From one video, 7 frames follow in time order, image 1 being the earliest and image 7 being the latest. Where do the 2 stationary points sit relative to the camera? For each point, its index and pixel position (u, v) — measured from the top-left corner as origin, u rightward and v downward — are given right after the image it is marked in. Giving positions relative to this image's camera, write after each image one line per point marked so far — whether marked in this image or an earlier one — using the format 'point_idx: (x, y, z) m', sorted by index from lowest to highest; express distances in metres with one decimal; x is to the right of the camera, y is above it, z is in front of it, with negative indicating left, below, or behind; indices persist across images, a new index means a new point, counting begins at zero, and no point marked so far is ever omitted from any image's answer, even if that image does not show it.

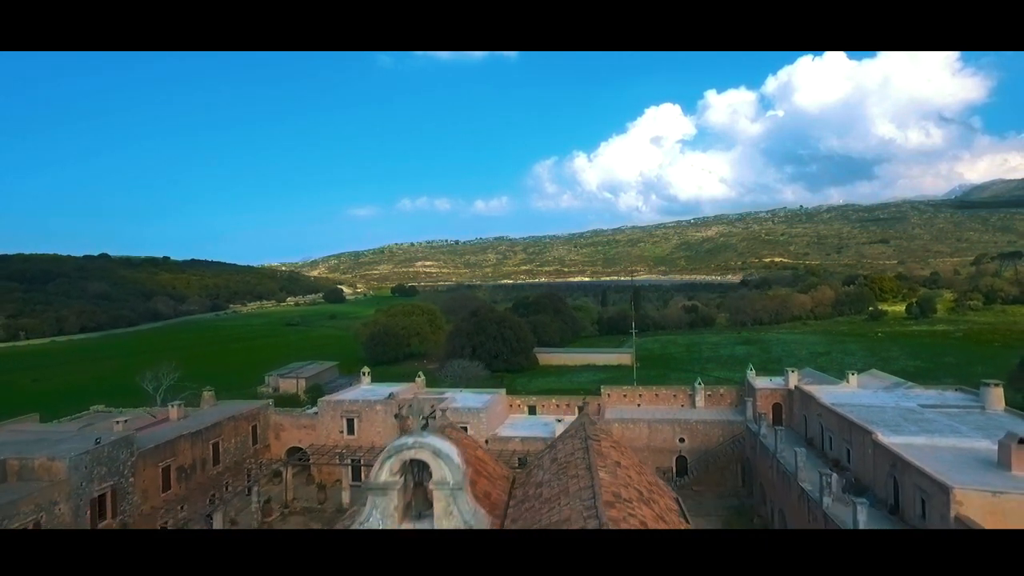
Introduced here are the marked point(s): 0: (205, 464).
0: (-11.4, -5.6, +26.4) m
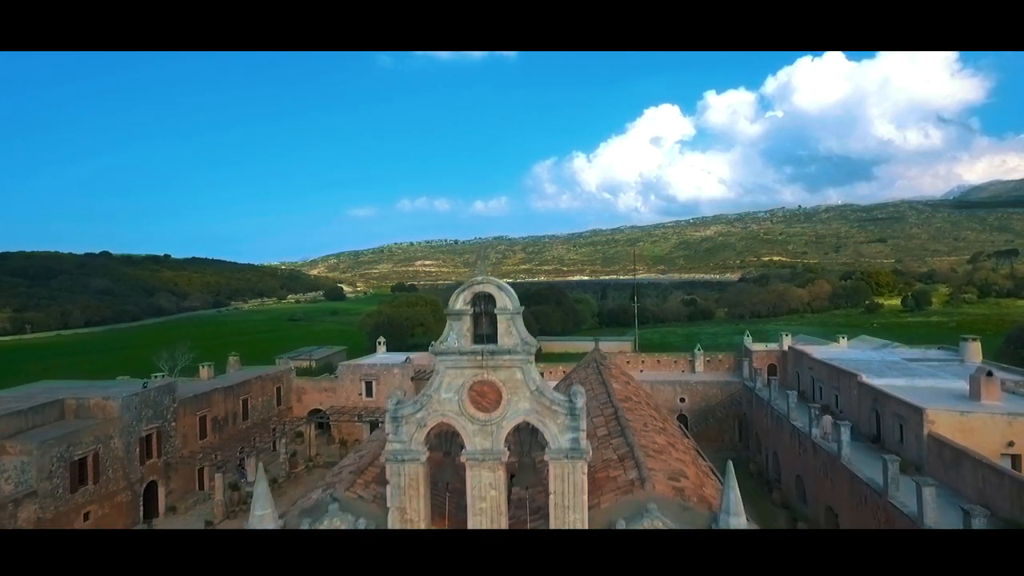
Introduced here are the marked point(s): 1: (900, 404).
0: (-11.1, -4.5, +27.6) m
1: (+9.7, -2.3, +16.6) m
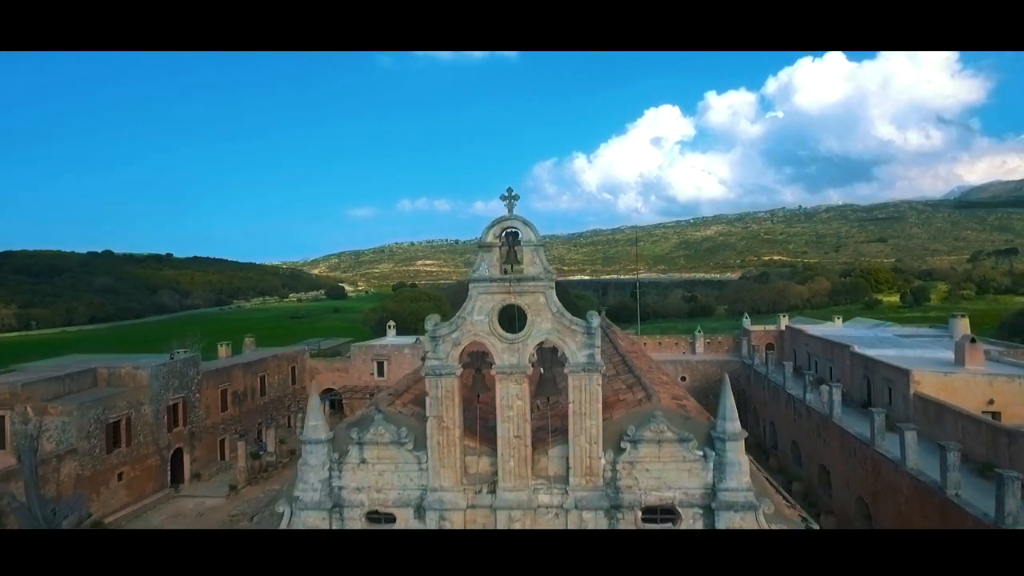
0: (-10.8, -3.9, +28.4) m
1: (+10.0, -1.8, +17.4) m
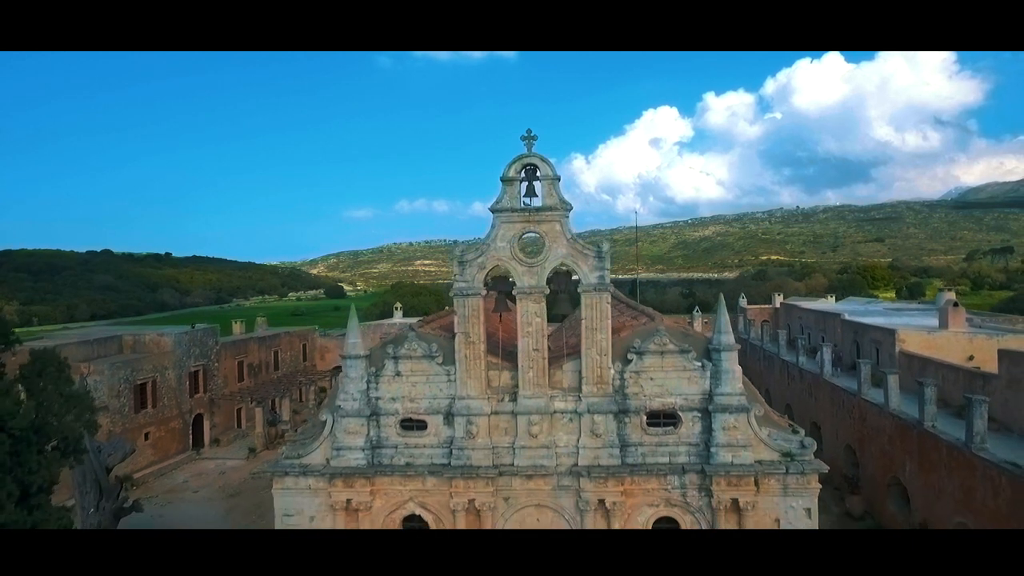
0: (-10.7, -3.2, +29.1) m
1: (+10.1, -1.0, +18.2) m
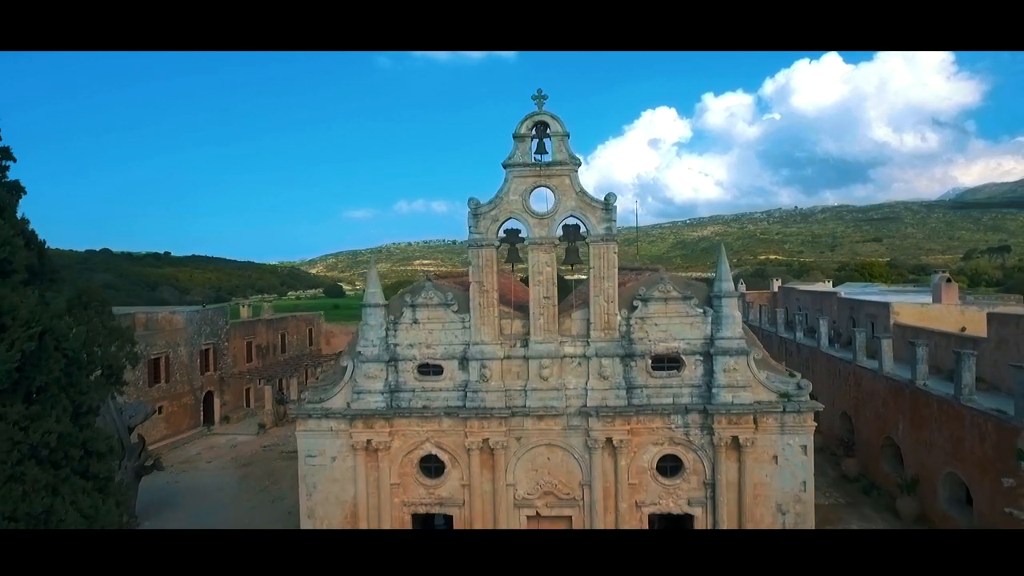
0: (-10.6, -2.7, +29.5) m
1: (+10.3, -0.5, +18.6) m
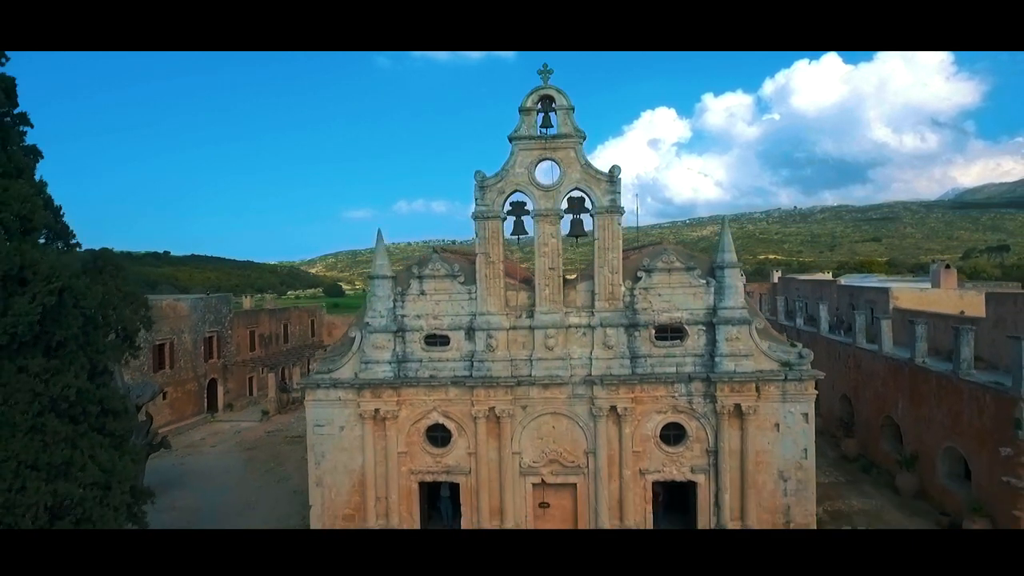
0: (-10.6, -2.3, +29.6) m
1: (+10.3, -0.2, +18.7) m
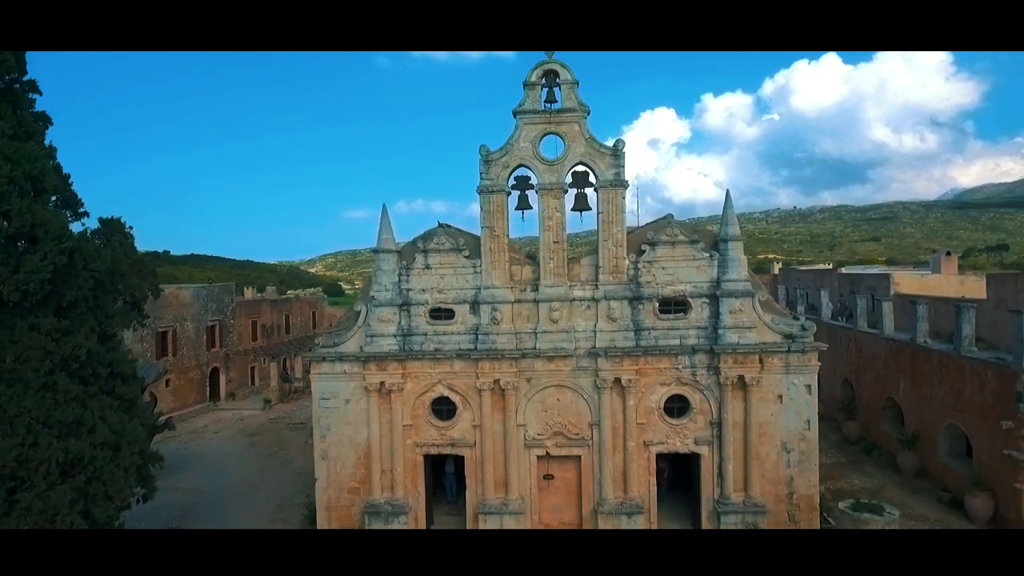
0: (-10.5, -2.0, +29.6) m
1: (+10.4, +0.1, +18.8) m
